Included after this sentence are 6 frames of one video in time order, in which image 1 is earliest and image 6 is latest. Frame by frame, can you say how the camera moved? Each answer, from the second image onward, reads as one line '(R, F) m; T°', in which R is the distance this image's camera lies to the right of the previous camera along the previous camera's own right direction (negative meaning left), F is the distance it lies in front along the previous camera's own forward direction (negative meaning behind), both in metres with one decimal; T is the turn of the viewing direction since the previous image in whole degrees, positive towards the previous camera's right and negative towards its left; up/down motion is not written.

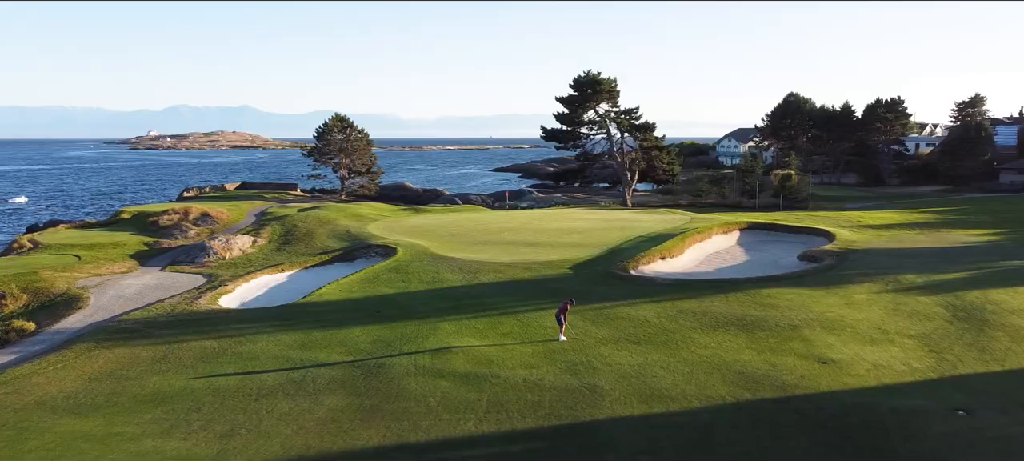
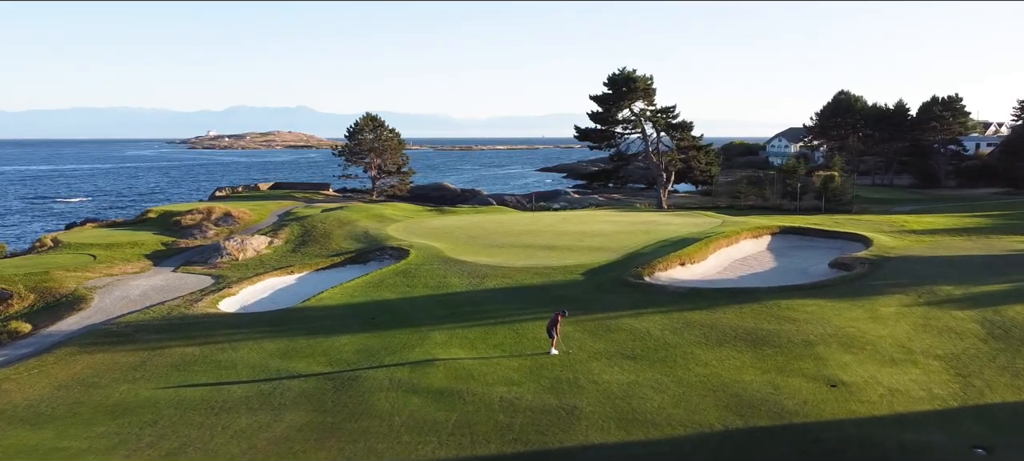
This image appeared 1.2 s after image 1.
(+1.1, +1.0) m; -4°
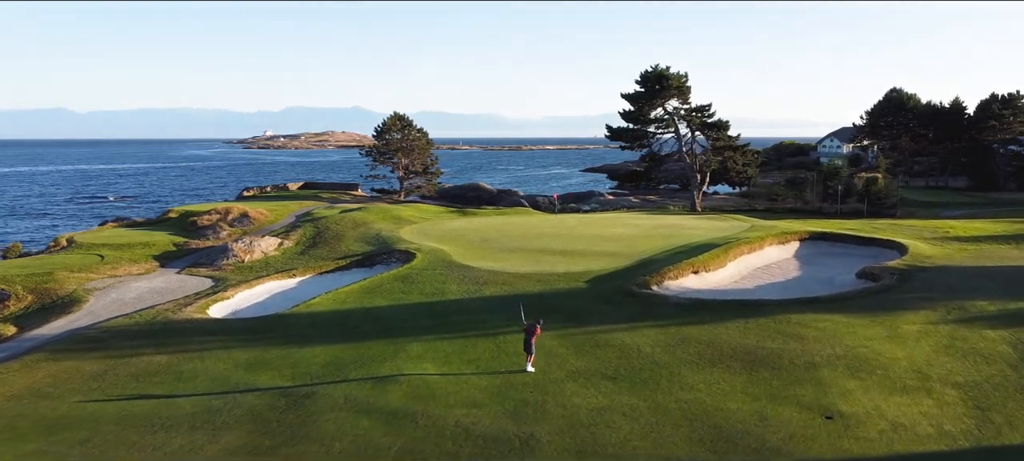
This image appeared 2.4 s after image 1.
(+1.2, +1.1) m; -4°
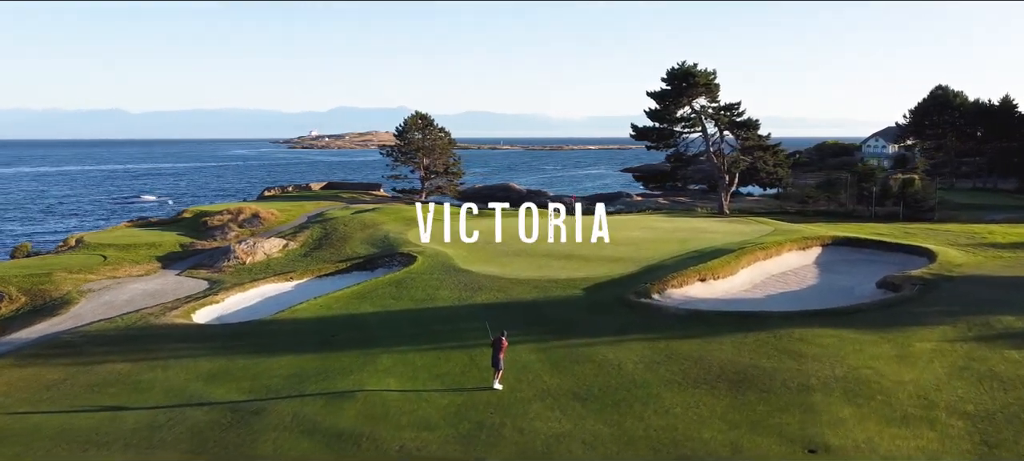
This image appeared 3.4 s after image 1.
(+1.1, +1.0) m; -3°
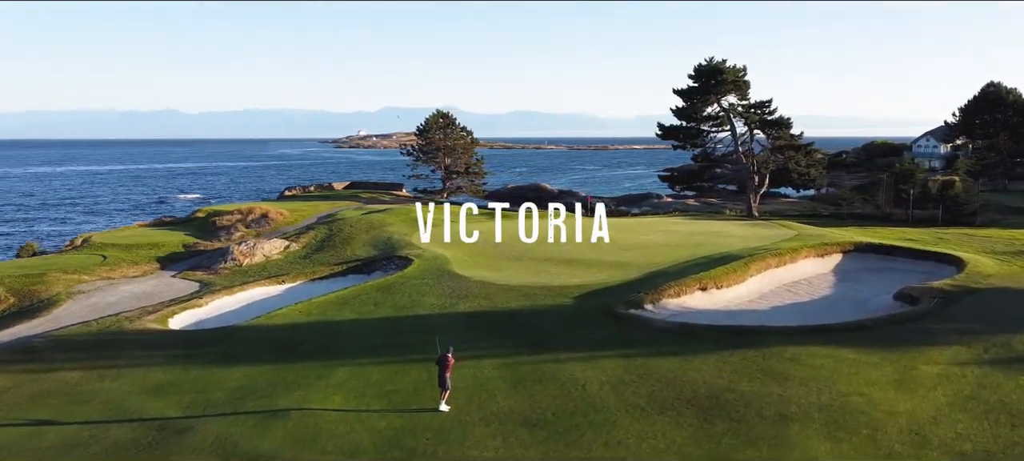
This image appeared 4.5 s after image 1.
(+1.3, +1.1) m; -3°
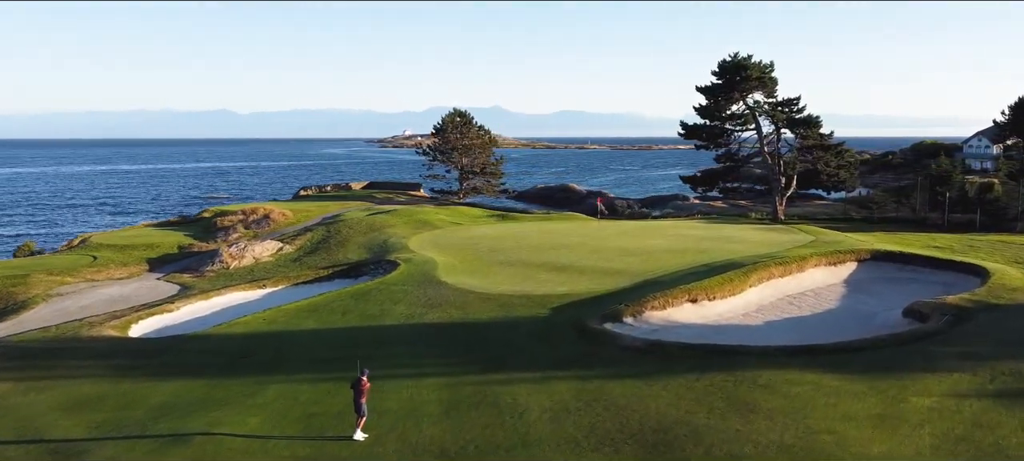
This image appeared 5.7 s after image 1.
(+1.4, +1.2) m; -3°
